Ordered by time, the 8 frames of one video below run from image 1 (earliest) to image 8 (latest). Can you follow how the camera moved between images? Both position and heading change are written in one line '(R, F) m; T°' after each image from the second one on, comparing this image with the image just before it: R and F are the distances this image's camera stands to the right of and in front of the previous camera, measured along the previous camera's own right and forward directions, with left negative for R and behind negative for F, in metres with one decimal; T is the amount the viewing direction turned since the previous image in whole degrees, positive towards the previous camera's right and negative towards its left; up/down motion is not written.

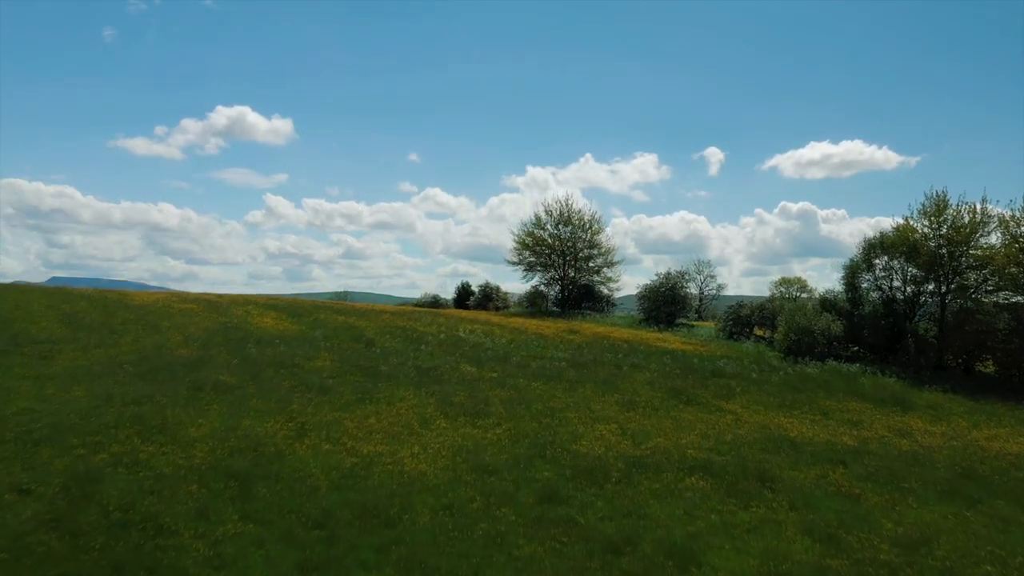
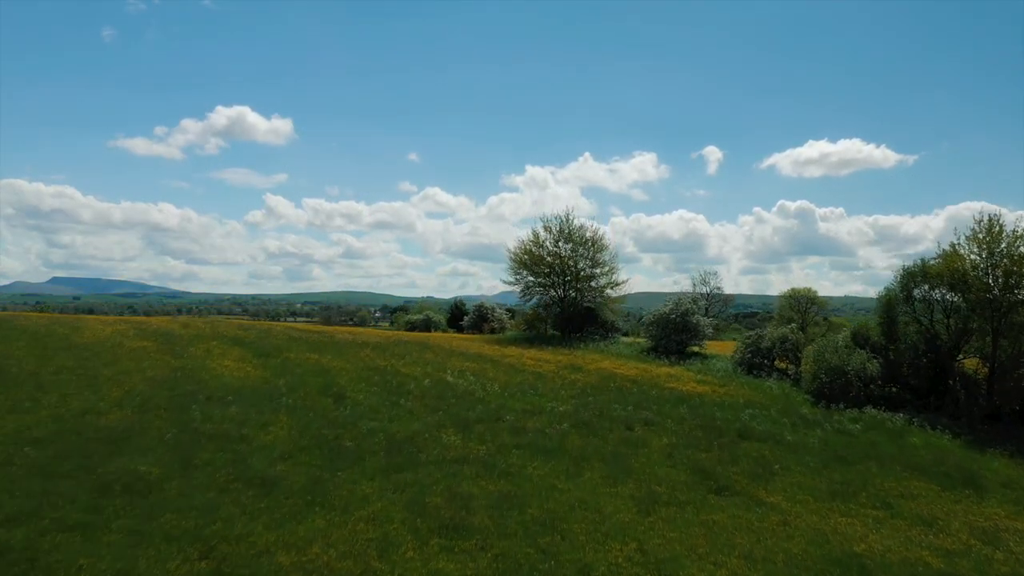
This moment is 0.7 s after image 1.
(+0.2, +3.3) m; 0°
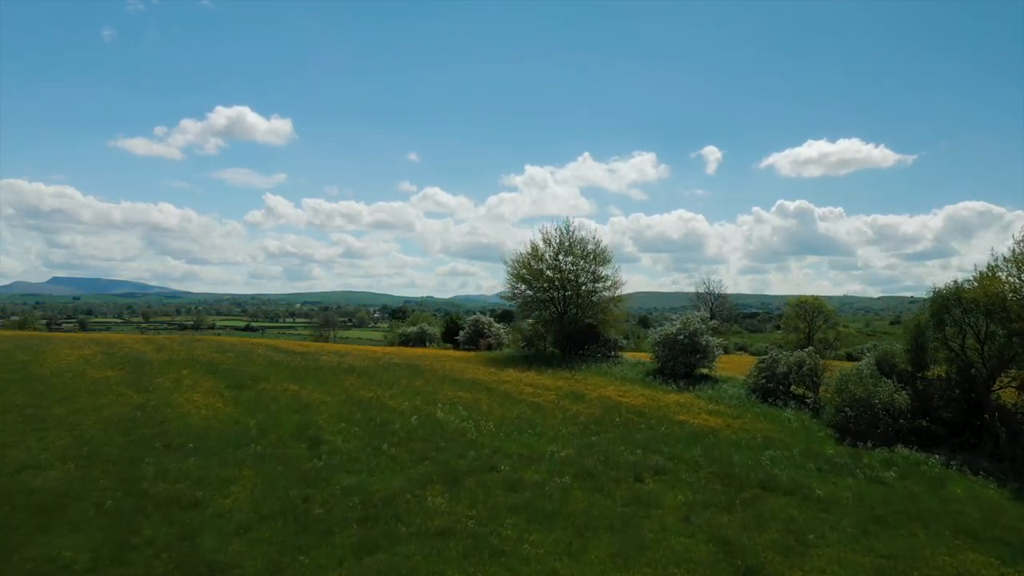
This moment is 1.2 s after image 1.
(+0.1, +2.1) m; 0°
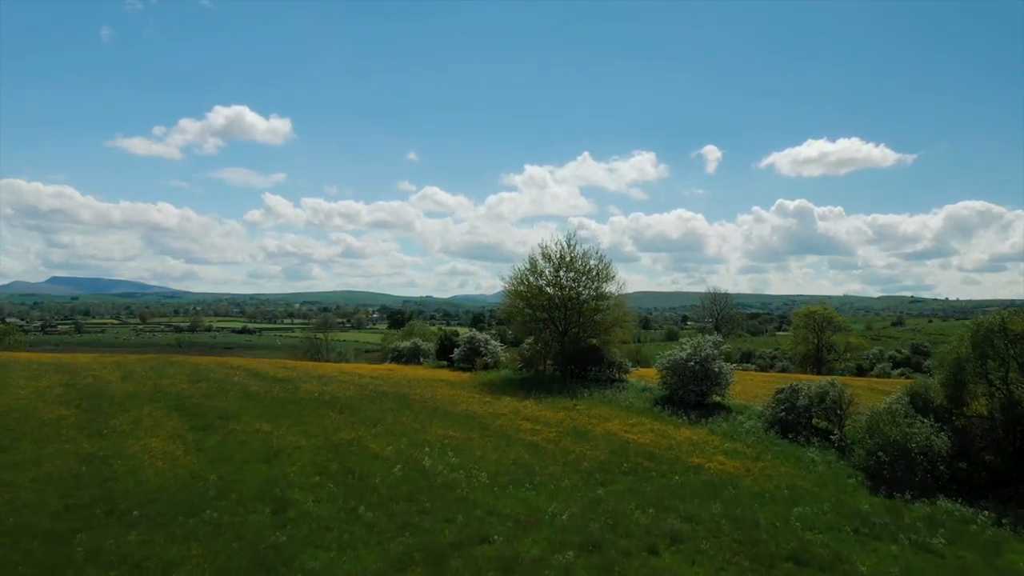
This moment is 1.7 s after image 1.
(+0.1, +2.4) m; 0°
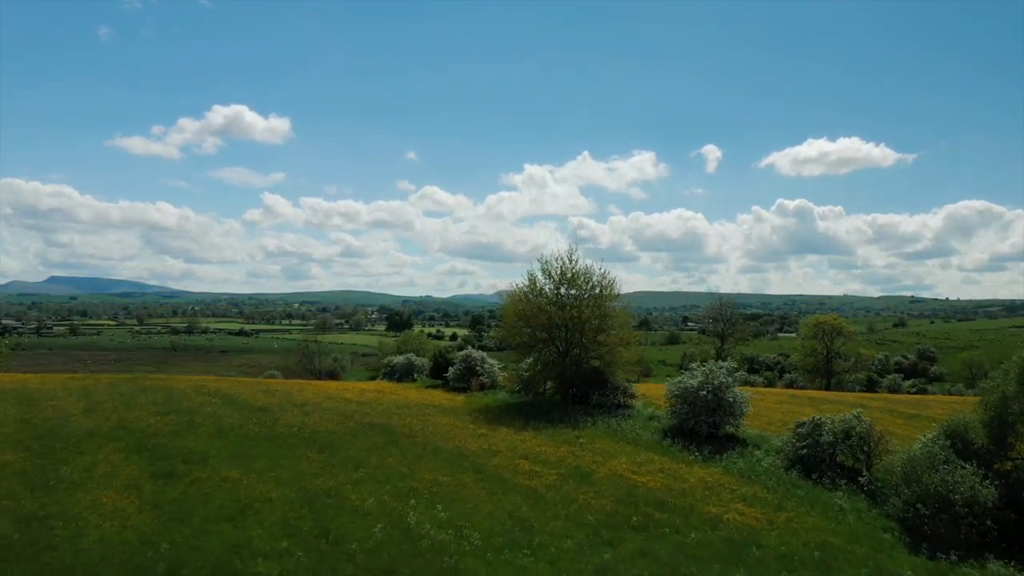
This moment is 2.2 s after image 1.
(+0.1, +2.7) m; 0°
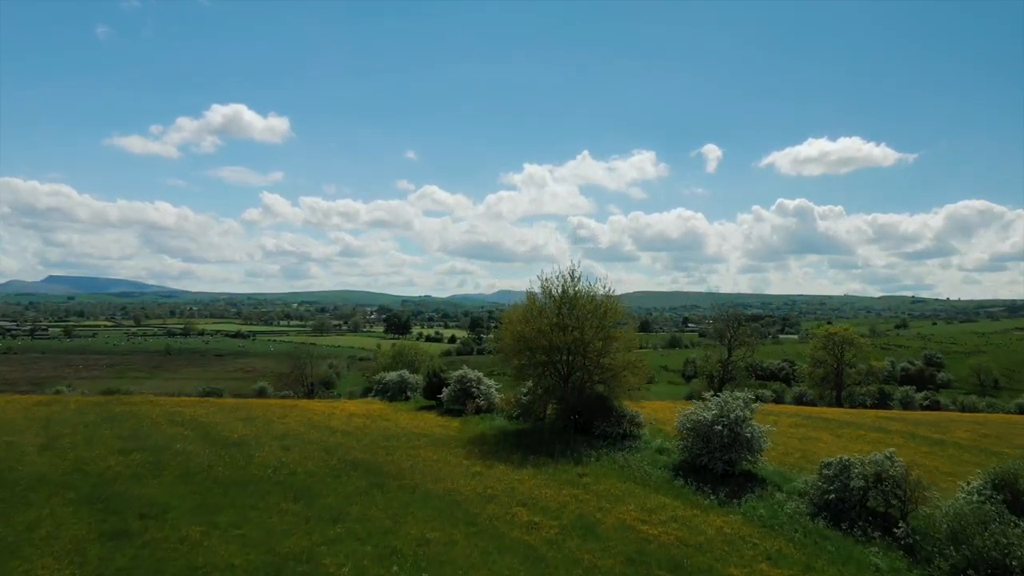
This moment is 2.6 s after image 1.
(+0.1, +2.8) m; 0°
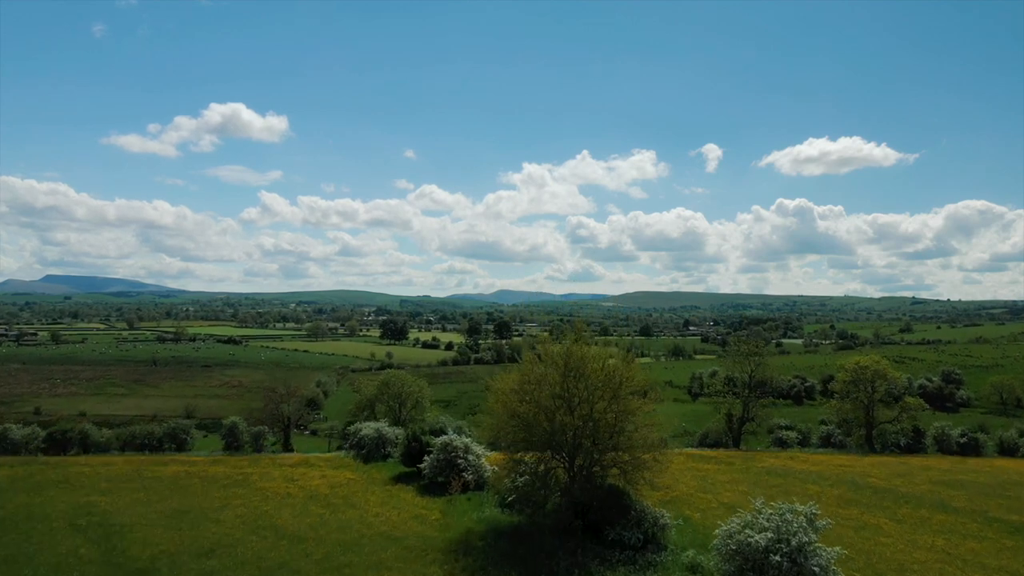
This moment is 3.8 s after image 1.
(+0.3, +7.2) m; 0°
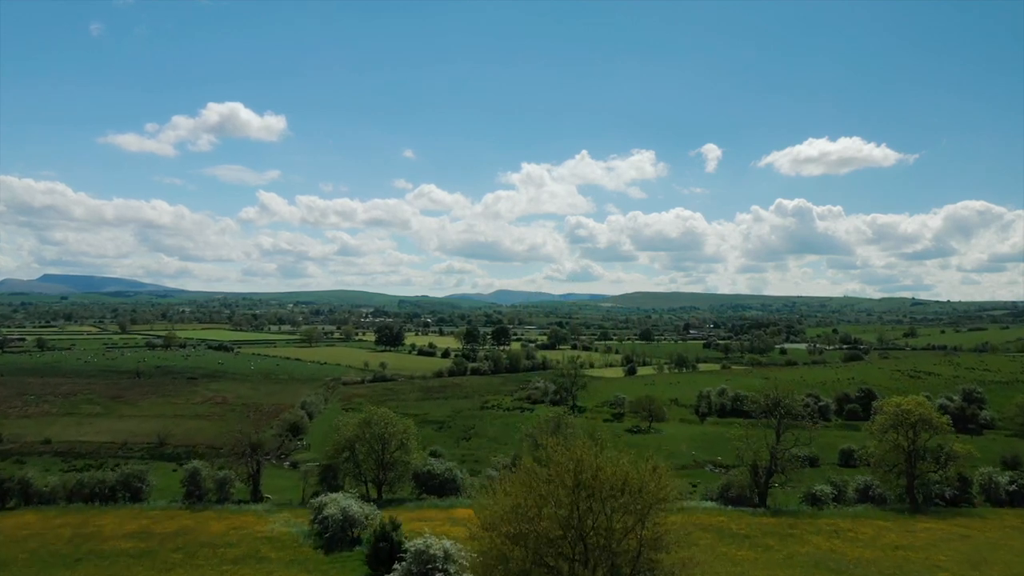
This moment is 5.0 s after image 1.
(+0.3, +7.7) m; 0°
